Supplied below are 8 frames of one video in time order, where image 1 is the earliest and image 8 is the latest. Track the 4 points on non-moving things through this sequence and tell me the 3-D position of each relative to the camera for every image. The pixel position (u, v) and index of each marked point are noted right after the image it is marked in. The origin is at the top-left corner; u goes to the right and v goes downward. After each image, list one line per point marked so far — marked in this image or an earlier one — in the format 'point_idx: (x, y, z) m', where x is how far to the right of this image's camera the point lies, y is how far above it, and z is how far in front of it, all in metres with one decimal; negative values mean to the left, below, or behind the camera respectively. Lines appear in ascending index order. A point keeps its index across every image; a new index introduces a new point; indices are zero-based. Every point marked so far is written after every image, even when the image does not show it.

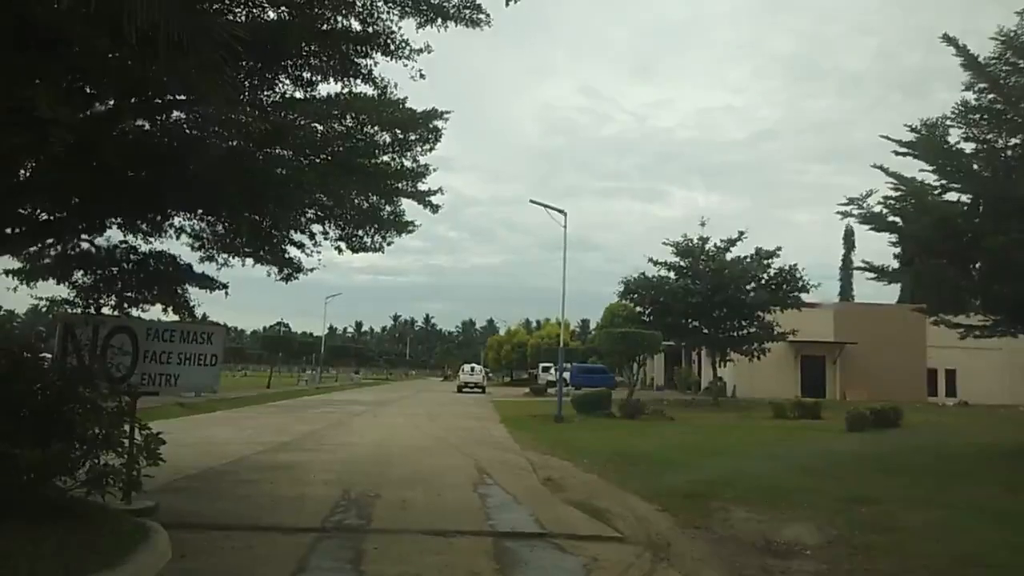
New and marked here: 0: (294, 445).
0: (-3.8, -2.8, +16.7) m
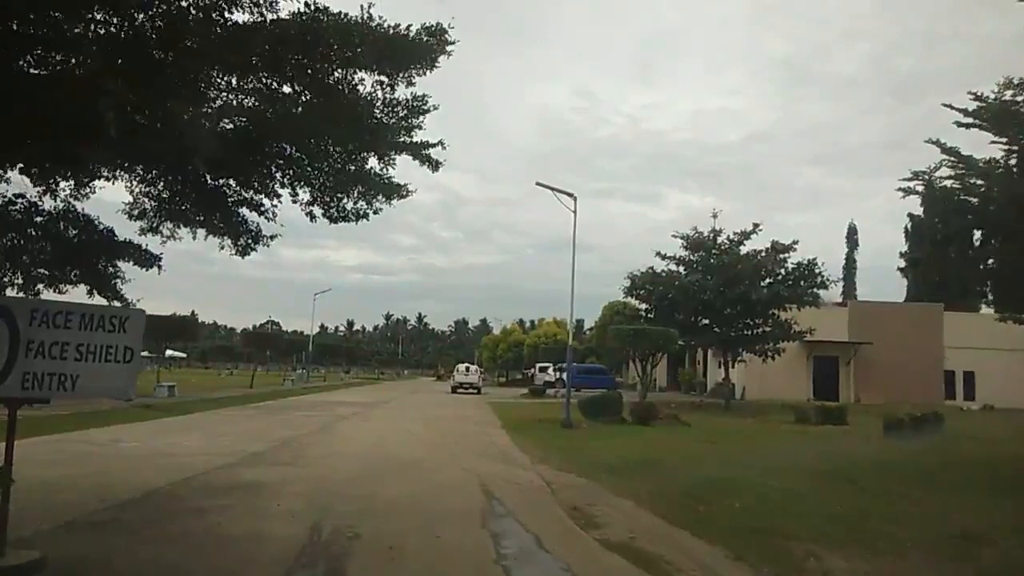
0: (-3.7, -2.6, +14.4) m
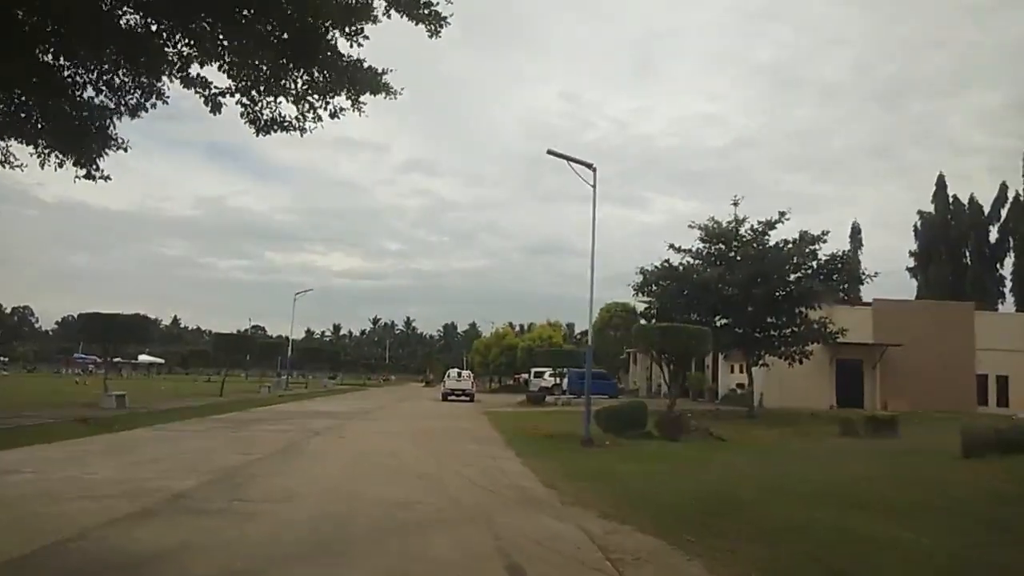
0: (-3.5, -2.3, +10.6) m
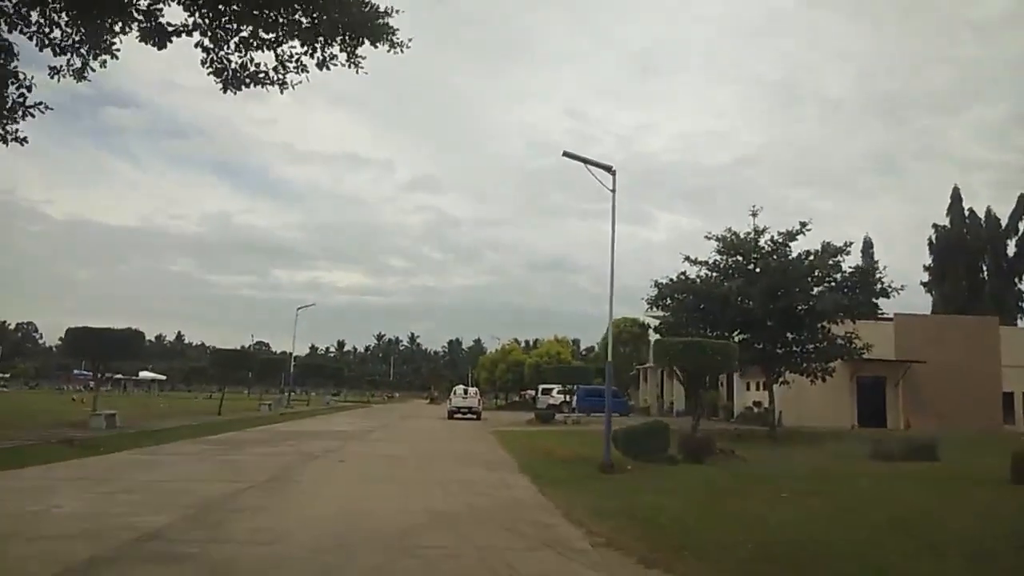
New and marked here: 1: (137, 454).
0: (-3.3, -2.4, +9.2) m
1: (-8.0, -3.5, +20.0) m
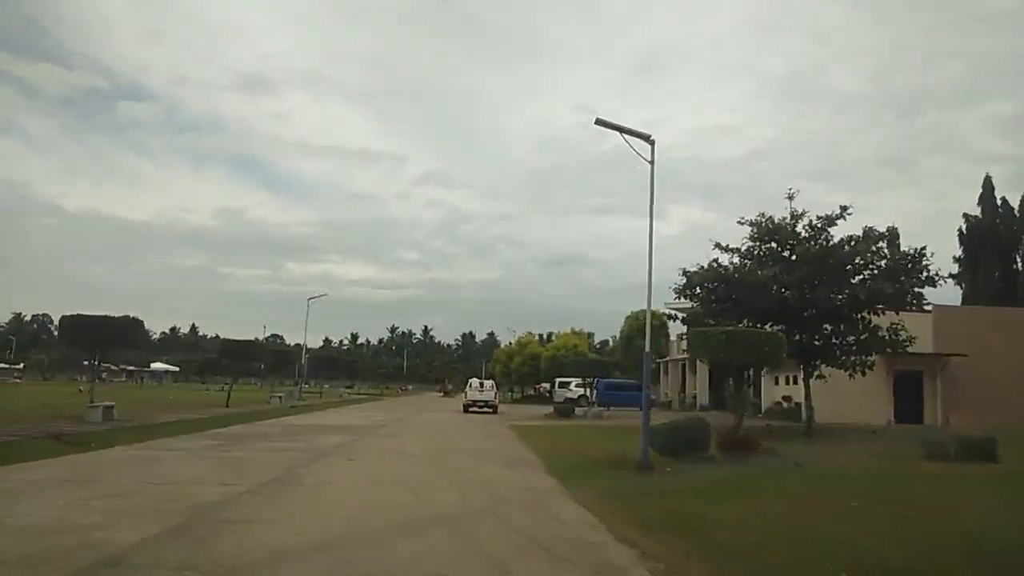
0: (-2.9, -2.2, +7.6) m
1: (-7.5, -3.2, +18.5) m
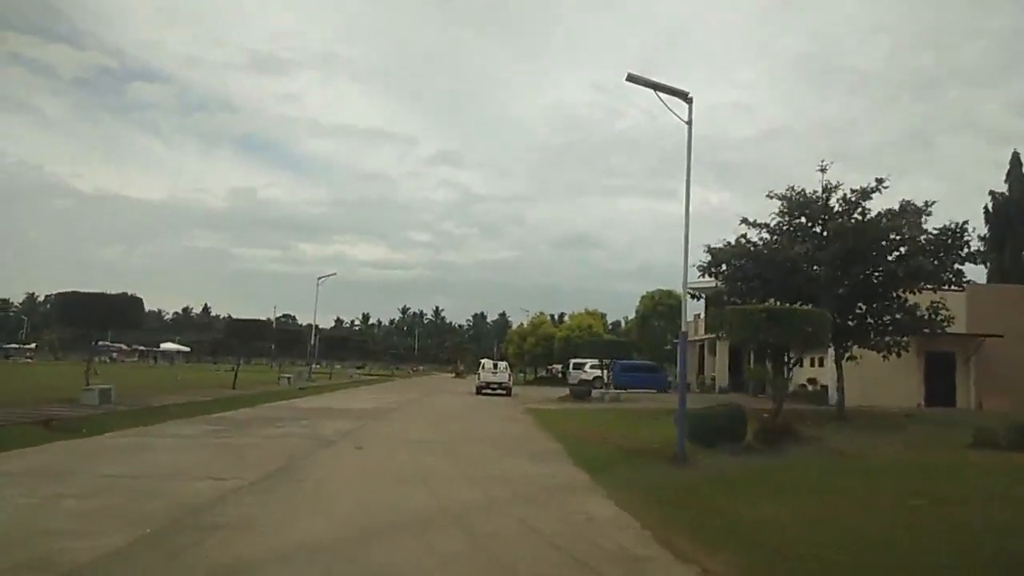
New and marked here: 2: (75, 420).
0: (-2.7, -1.9, +6.4) m
1: (-7.1, -2.7, +17.3) m
2: (-8.8, -2.6, +18.9) m
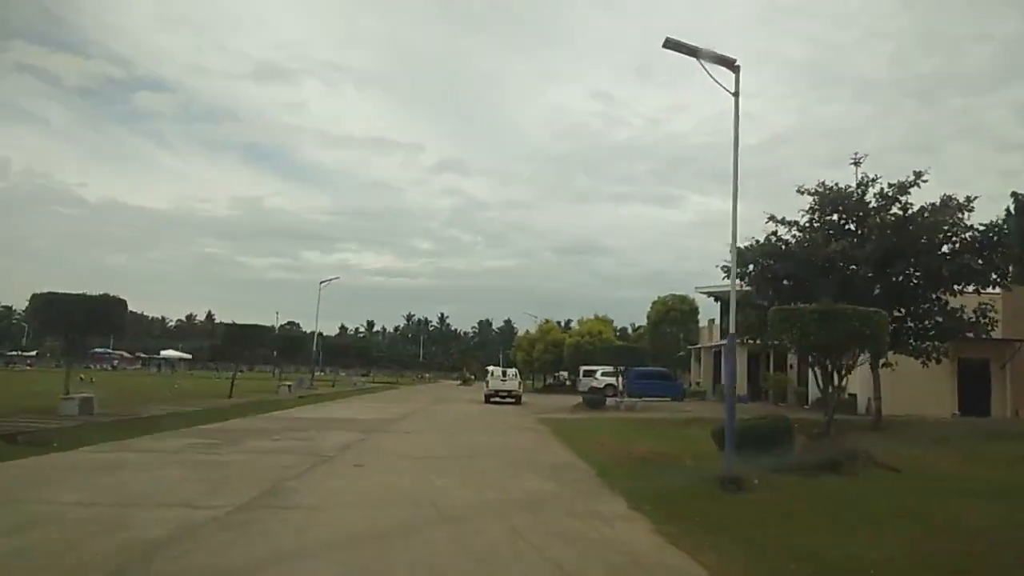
0: (-2.4, -1.8, +4.6) m
1: (-6.8, -2.7, +15.6) m
2: (-8.5, -2.6, +17.2) m
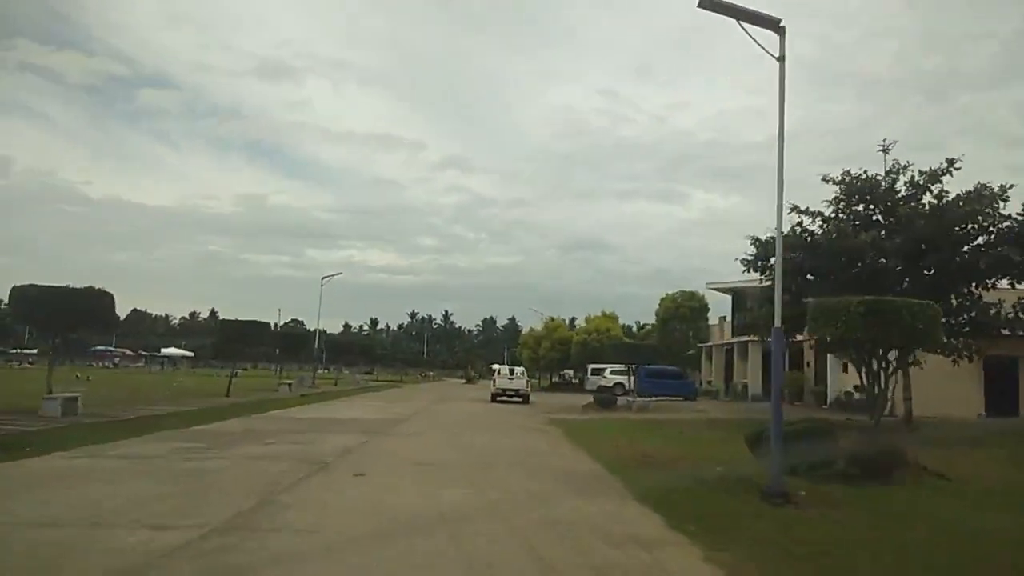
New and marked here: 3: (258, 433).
0: (-2.3, -1.7, +3.3) m
1: (-6.6, -2.6, +14.3) m
2: (-8.2, -2.5, +16.0) m
3: (-5.1, -2.9, +18.9) m
